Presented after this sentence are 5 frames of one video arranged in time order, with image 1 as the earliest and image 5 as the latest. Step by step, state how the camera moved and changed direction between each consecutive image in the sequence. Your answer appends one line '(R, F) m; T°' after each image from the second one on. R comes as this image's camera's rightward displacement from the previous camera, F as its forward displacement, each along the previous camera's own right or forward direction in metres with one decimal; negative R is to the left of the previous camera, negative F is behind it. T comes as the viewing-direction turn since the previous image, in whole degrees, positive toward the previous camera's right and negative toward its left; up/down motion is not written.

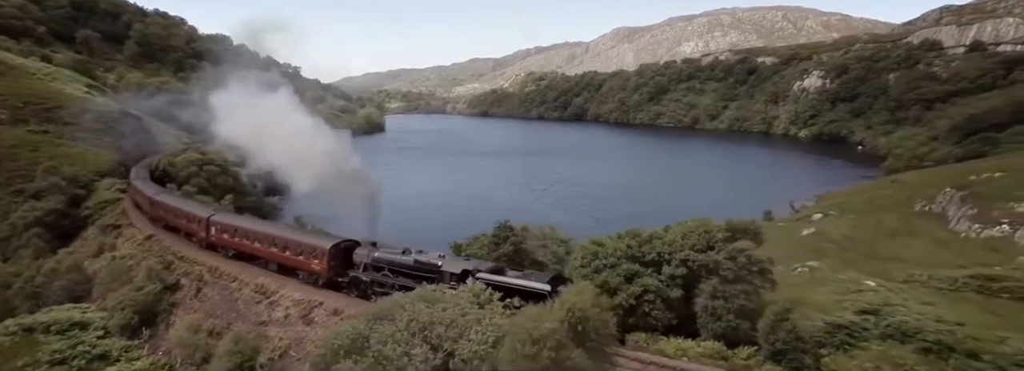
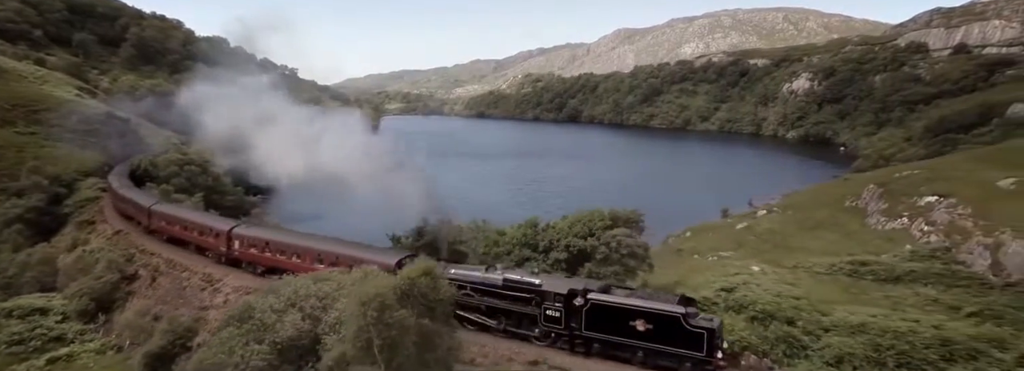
(+3.1, -1.8) m; 0°
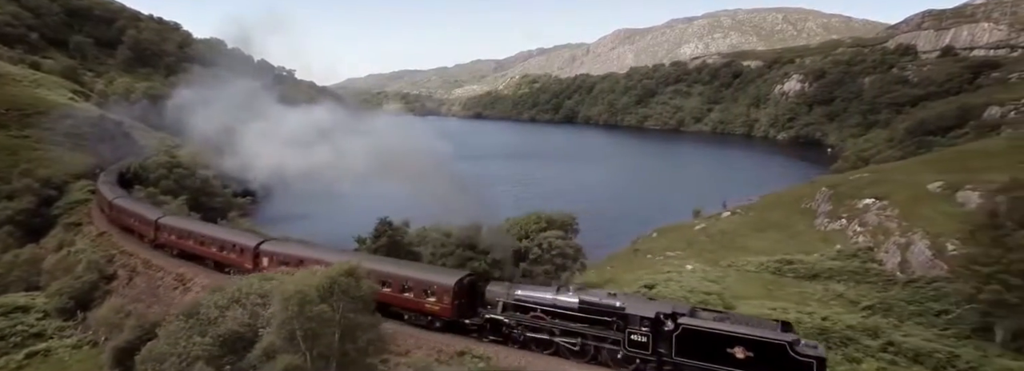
(+2.0, -1.4) m; 0°
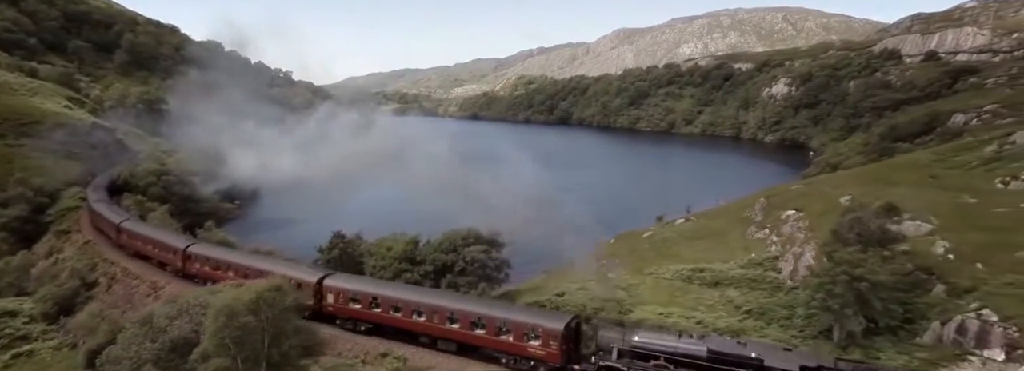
(+2.7, -2.3) m; 0°
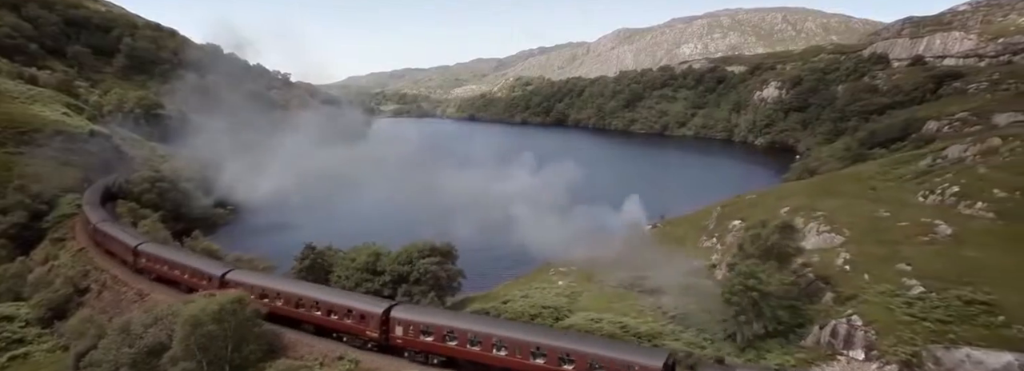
(+2.1, -2.0) m; 0°
